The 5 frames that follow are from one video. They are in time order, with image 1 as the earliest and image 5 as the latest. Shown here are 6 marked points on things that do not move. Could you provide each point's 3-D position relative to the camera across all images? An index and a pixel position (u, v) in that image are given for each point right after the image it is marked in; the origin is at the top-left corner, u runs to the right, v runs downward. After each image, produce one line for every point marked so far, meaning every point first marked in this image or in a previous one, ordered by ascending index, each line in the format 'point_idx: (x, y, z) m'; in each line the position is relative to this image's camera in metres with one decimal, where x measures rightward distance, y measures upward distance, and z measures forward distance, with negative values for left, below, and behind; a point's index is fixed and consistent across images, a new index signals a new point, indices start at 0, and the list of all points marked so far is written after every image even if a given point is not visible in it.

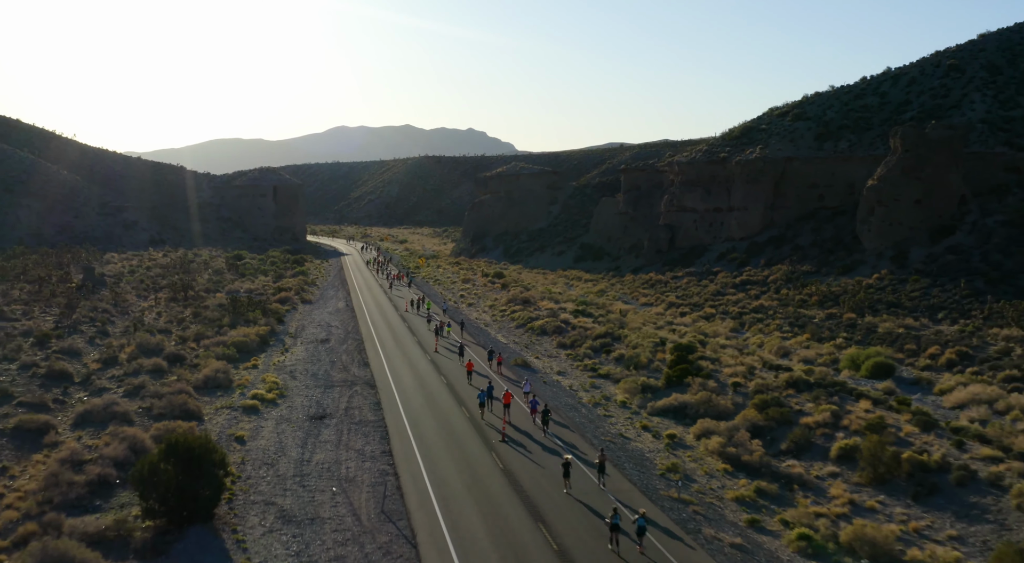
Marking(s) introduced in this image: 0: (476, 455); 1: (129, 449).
0: (-0.8, -3.9, +15.7) m
1: (-8.7, -3.8, +15.8) m
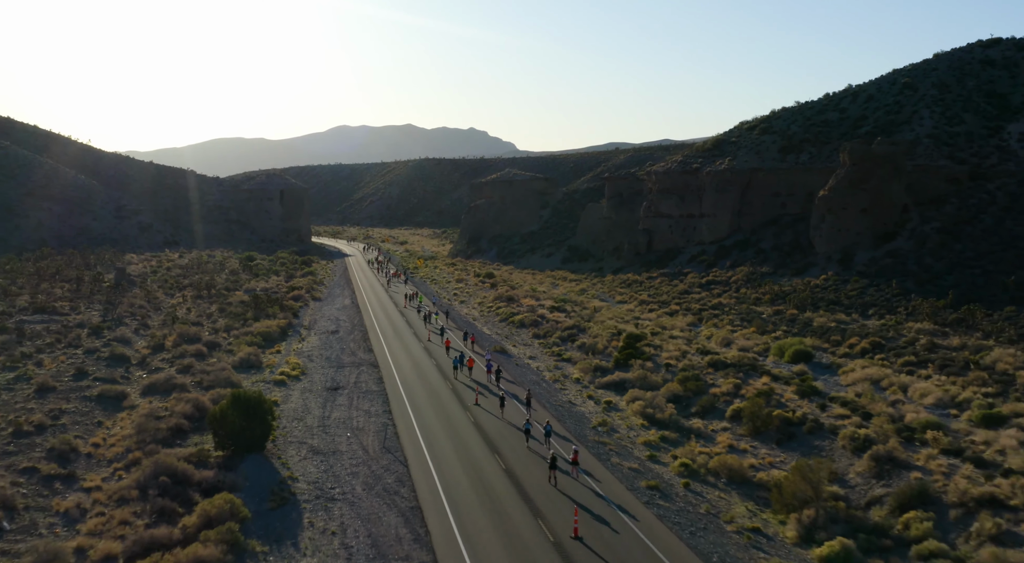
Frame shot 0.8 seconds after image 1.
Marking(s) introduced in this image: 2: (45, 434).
0: (-1.7, -3.9, +20.8) m
1: (-9.6, -3.8, +20.9) m
2: (-13.0, -4.3, +19.3) m
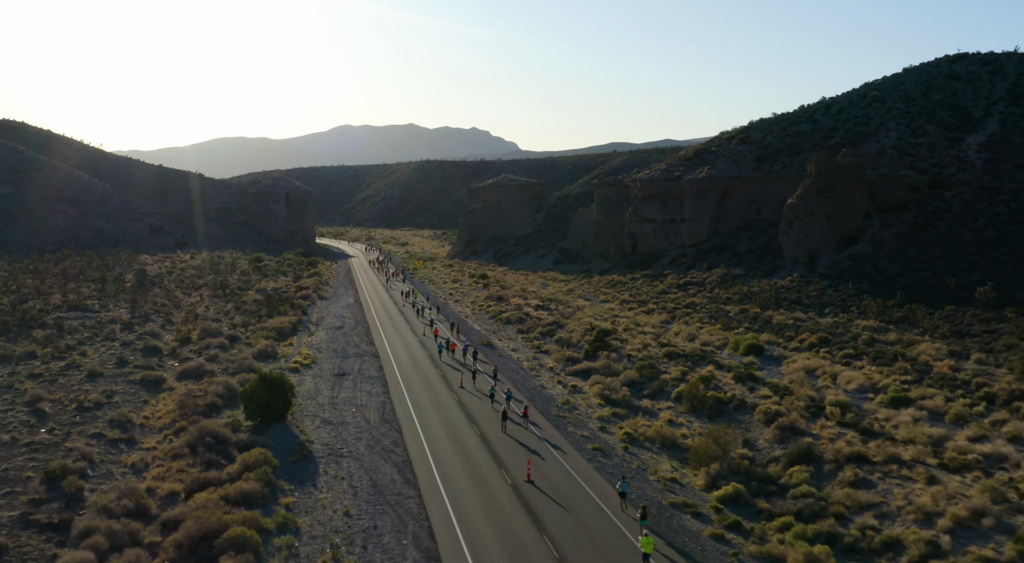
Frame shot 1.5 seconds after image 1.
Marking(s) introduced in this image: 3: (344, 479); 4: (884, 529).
0: (-2.5, -4.0, +24.8) m
1: (-10.3, -3.9, +24.9) m
2: (-13.8, -4.3, +23.4) m
3: (-4.2, -5.0, +17.5) m
4: (+8.1, -5.4, +15.2) m
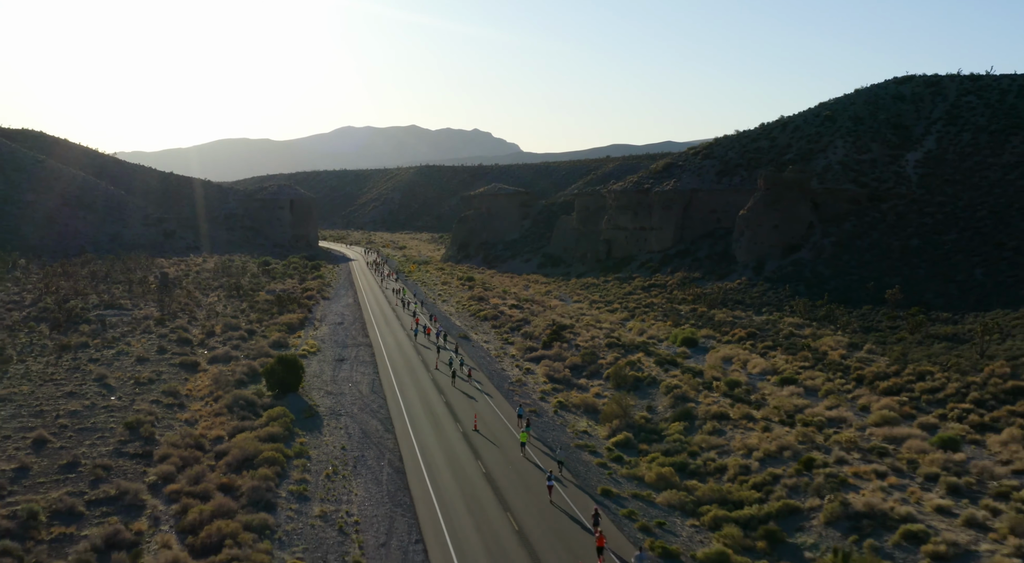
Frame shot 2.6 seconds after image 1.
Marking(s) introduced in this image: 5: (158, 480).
0: (-4.2, -4.2, +31.3) m
1: (-12.0, -4.0, +31.5) m
2: (-15.5, -4.5, +29.9) m
3: (-5.9, -5.1, +24.0) m
4: (+6.5, -5.6, +21.7) m
5: (-9.9, -5.6, +19.4) m
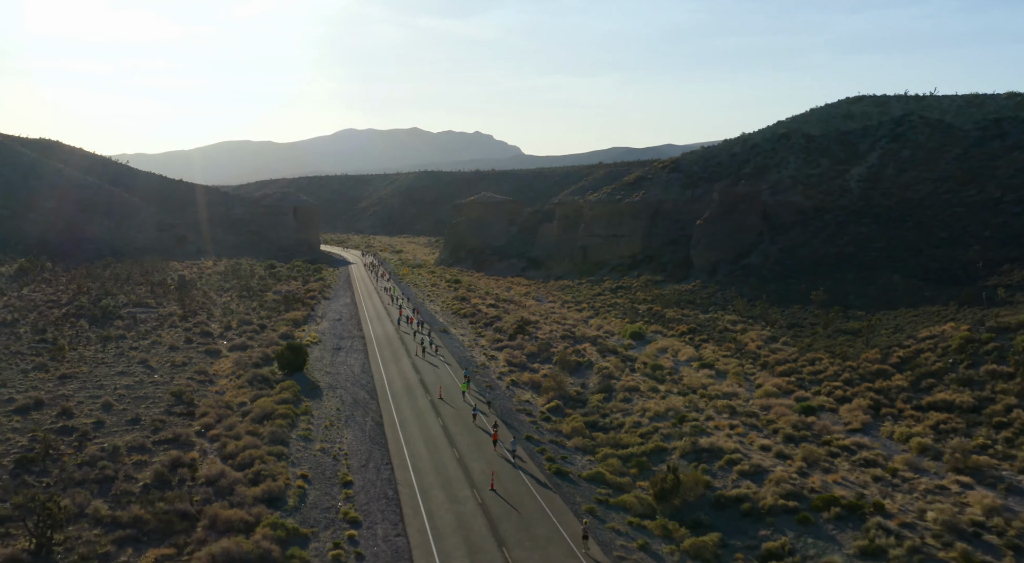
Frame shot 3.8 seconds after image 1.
0: (-6.1, -4.3, +38.3) m
1: (-13.9, -4.1, +38.5) m
2: (-17.4, -4.5, +37.0) m
3: (-7.8, -5.2, +31.0) m
4: (+4.5, -5.7, +28.7) m
5: (-11.9, -5.6, +26.5) m
